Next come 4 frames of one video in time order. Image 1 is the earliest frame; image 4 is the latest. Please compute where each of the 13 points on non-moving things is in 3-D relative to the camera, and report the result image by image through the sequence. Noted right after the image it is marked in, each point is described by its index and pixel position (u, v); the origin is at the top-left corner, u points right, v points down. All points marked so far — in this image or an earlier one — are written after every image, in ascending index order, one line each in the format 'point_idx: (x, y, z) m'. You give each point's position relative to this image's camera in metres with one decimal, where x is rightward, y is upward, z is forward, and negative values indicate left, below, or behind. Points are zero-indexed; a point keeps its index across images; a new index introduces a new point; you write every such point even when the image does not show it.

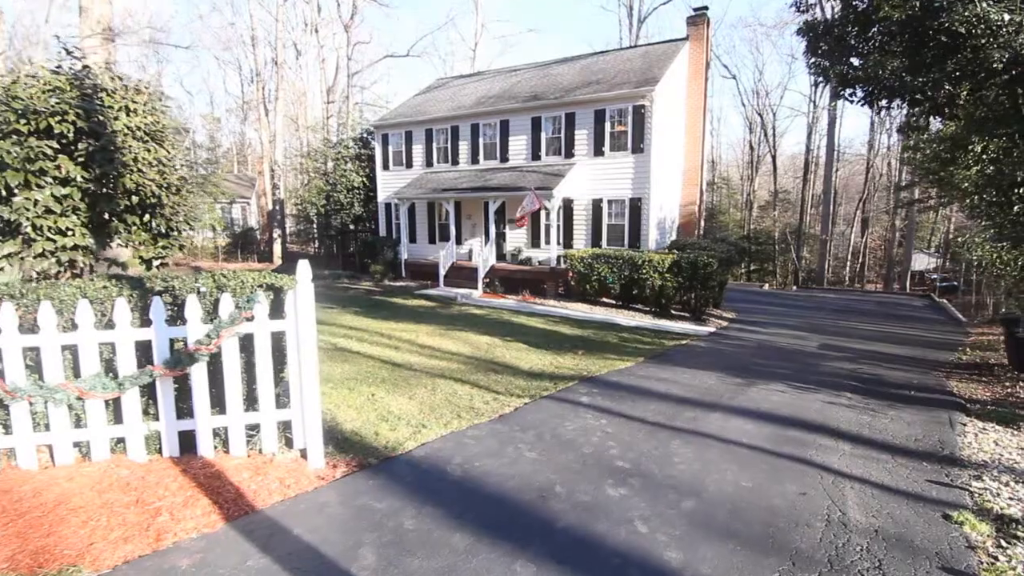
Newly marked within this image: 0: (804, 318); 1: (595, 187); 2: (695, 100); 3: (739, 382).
0: (+8.3, -0.9, +15.5) m
1: (+2.7, +3.4, +18.0) m
2: (+6.4, +6.5, +18.8) m
3: (+3.2, -1.3, +7.6) m
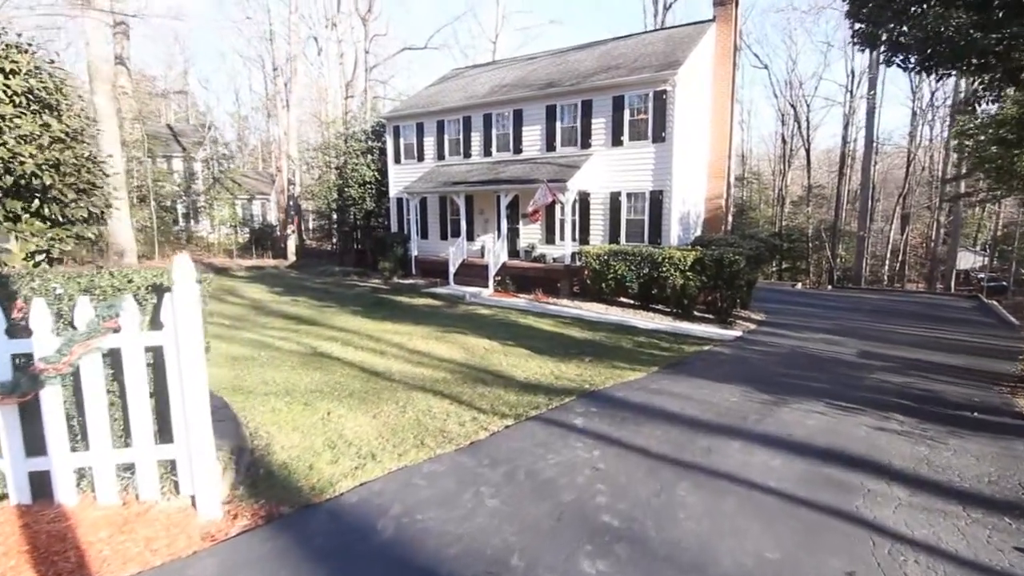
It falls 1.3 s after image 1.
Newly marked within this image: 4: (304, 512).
0: (+8.6, -0.9, +14.1) m
1: (+3.1, +3.4, +16.9) m
2: (+6.8, +6.5, +17.5) m
3: (+3.0, -1.3, +6.5) m
4: (-1.2, -1.3, +3.2) m
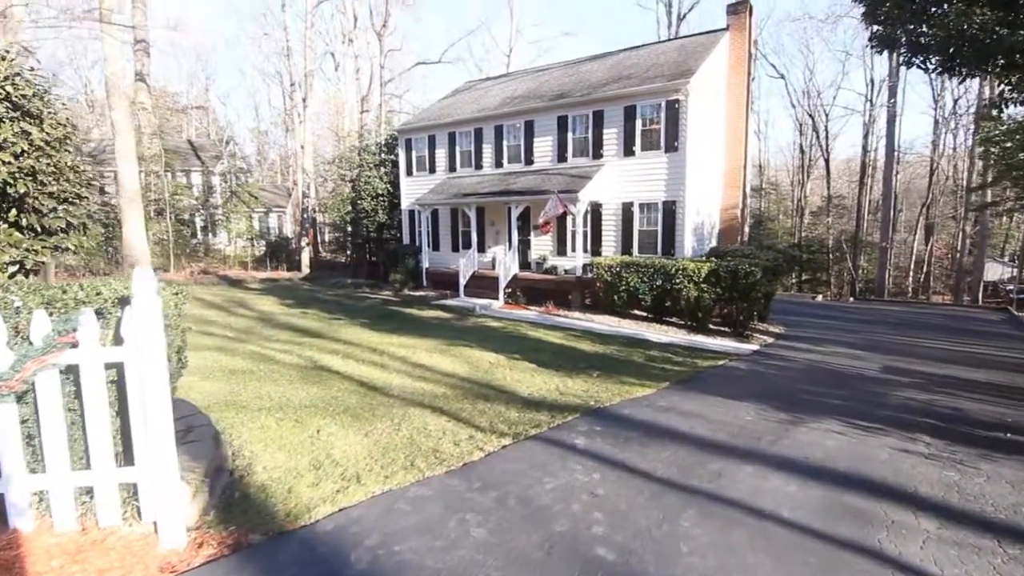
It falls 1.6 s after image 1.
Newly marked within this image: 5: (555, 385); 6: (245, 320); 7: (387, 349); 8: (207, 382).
0: (+8.8, -1.2, +13.6) m
1: (+3.5, +3.0, +16.7) m
2: (+7.2, +6.2, +17.3) m
3: (+3.0, -1.5, +6.1) m
4: (-1.3, -1.4, +3.0) m
5: (+0.6, -1.4, +7.5) m
6: (-6.2, -0.7, +12.6) m
7: (-2.1, -1.0, +9.3) m
8: (-3.7, -1.1, +6.5) m
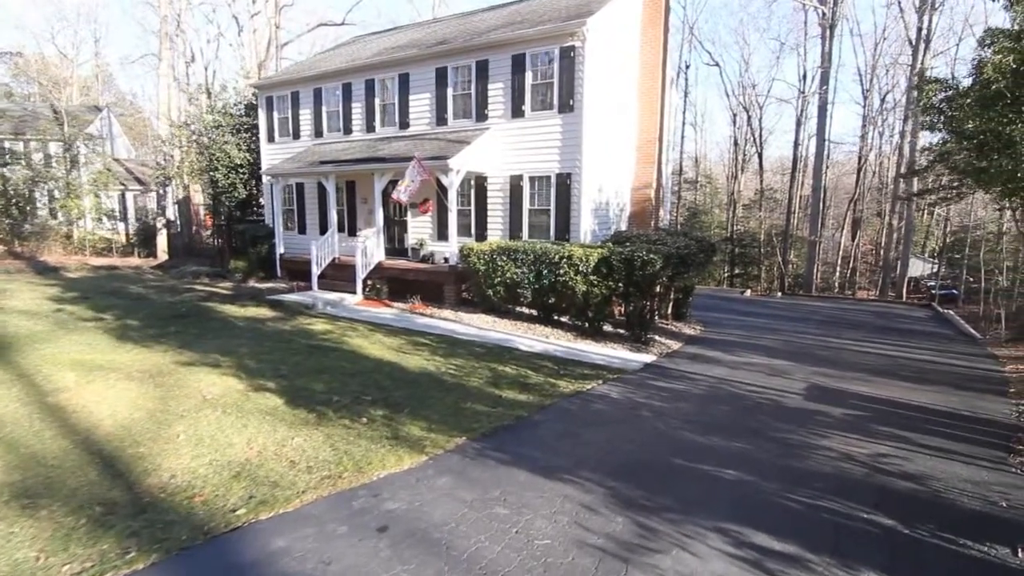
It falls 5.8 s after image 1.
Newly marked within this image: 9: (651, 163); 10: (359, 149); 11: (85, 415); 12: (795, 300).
0: (+5.6, -1.1, +11.1) m
1: (0.0, +3.2, +13.6) m
2: (+3.7, +6.3, +14.5) m
3: (+0.6, -1.4, +3.1) m
4: (-3.5, -1.4, -0.4) m
5: (-2.0, -1.3, +4.3) m
6: (-9.3, -0.5, +8.7) m
7: (-4.9, -0.9, +5.7) m
8: (-6.2, -1.0, +2.9) m
9: (+3.7, +3.4, +14.8) m
10: (-4.3, +3.9, +15.3) m
11: (-3.7, -1.1, +4.8) m
12: (+9.6, -0.5, +18.5) m
